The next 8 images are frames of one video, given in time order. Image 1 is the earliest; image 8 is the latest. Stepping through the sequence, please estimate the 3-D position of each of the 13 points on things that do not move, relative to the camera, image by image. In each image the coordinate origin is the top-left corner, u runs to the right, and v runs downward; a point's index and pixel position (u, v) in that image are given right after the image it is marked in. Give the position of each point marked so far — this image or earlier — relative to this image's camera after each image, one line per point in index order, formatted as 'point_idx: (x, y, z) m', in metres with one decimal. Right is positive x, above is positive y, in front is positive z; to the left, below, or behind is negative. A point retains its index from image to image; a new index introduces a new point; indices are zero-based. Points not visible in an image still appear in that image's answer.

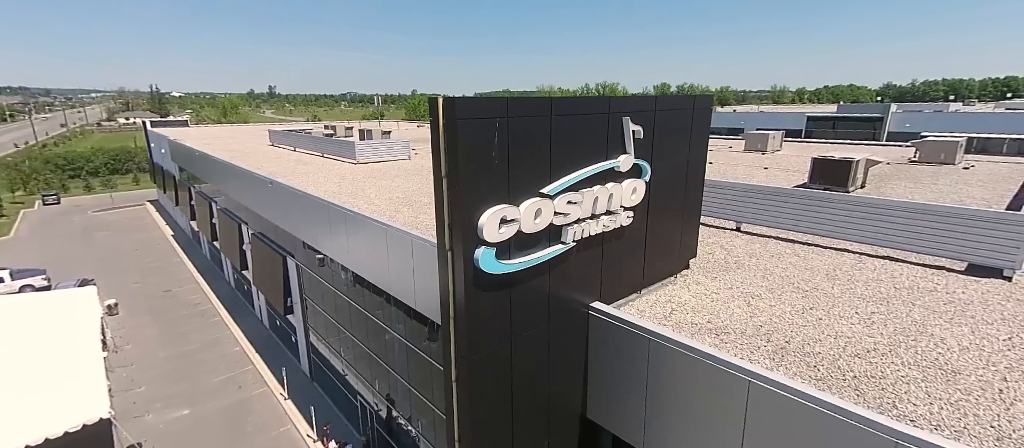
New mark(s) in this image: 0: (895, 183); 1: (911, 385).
0: (+11.1, +1.2, +13.6) m
1: (+3.7, -1.5, +4.4) m
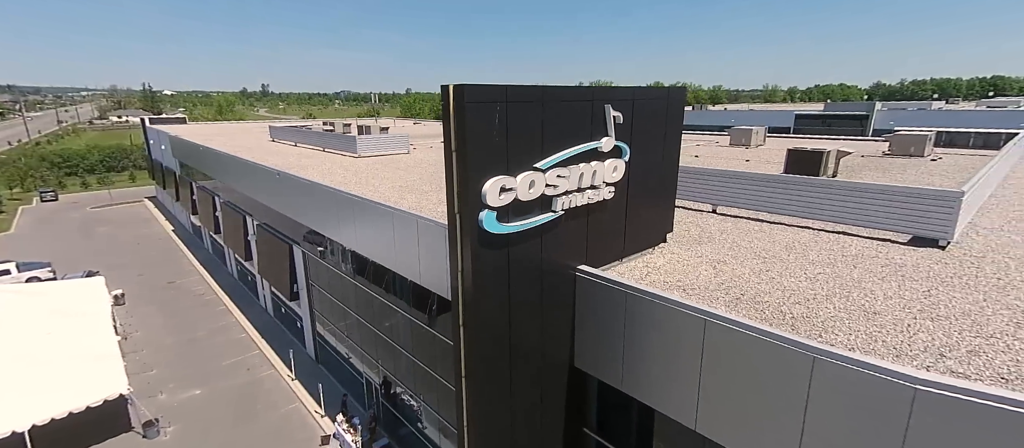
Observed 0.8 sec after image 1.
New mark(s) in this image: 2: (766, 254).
0: (+10.9, +1.6, +14.6) m
1: (+3.7, -1.1, +5.4) m
2: (+4.1, -0.5, +7.6) m
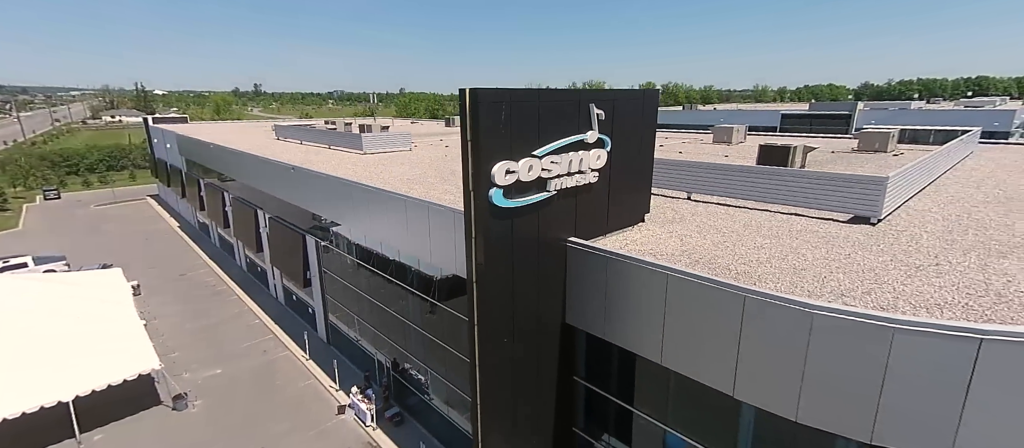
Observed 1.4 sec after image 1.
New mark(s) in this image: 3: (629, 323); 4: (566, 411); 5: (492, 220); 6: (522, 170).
0: (+10.8, +2.0, +16.2) m
1: (+3.7, -0.7, +6.8) m
2: (+4.1, -0.1, +9.1) m
3: (+1.9, -1.6, +7.5) m
4: (+1.1, -3.7, +9.4) m
5: (-0.3, 0.0, +7.1) m
6: (+0.2, +0.8, +7.3) m
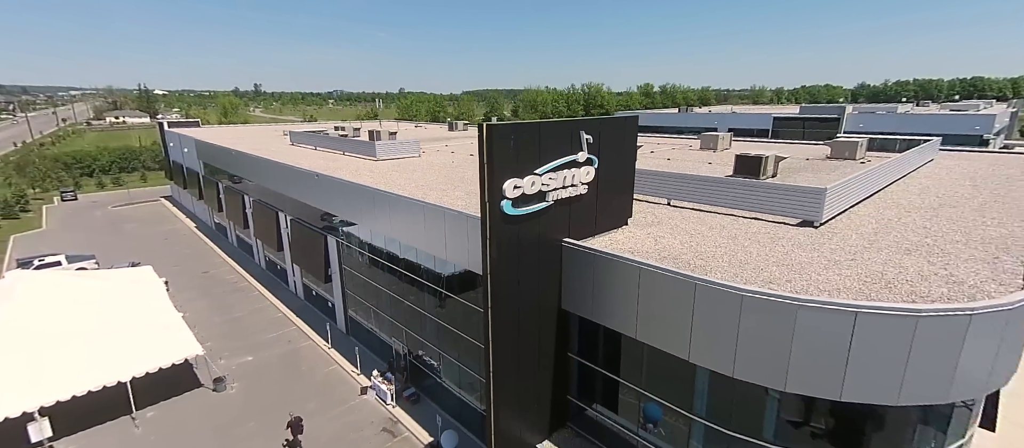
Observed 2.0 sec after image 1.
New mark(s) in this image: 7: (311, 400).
0: (+11.0, +1.9, +18.1) m
1: (+3.9, -0.8, +8.7) m
2: (+4.2, -0.2, +11.0) m
3: (+2.0, -1.6, +9.4) m
4: (+1.2, -3.8, +11.4) m
5: (-0.2, -0.1, +9.1) m
6: (+0.3, +0.8, +9.2) m
7: (-7.2, -6.3, +17.0) m
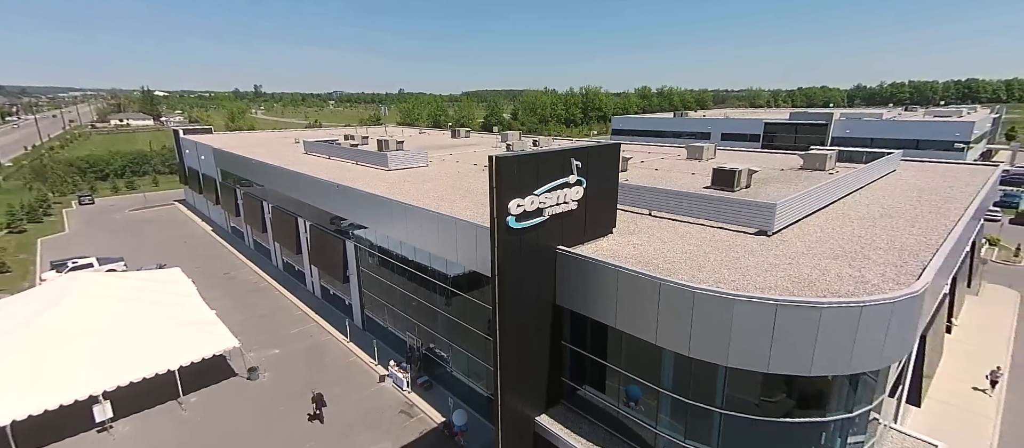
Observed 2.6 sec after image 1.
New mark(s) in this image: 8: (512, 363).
0: (+11.0, +1.7, +20.2) m
1: (+3.9, -1.1, +10.9) m
2: (+4.3, -0.4, +13.1) m
3: (+2.1, -1.9, +11.5) m
4: (+1.3, -4.1, +13.5) m
5: (-0.1, -0.3, +11.2) m
6: (+0.3, +0.5, +11.3) m
7: (-7.1, -6.6, +19.1) m
8: (0.0, -3.6, +12.2) m
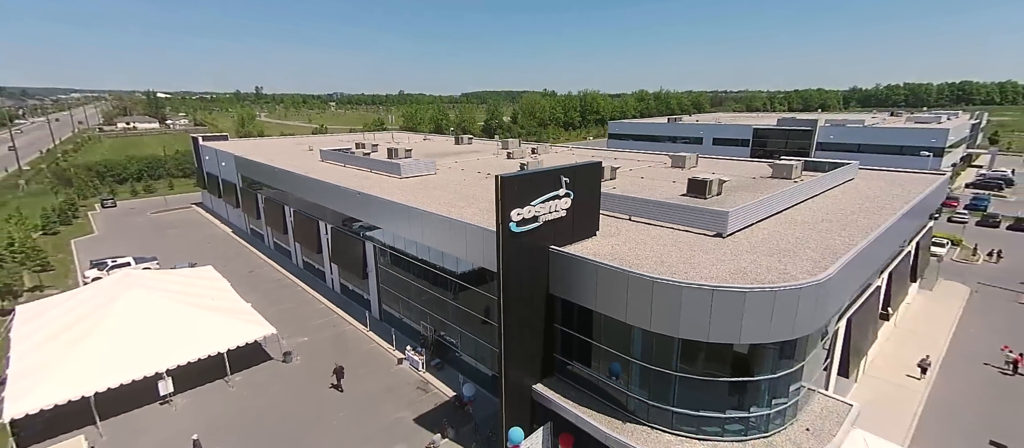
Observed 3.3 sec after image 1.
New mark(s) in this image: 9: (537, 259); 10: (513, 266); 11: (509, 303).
0: (+11.1, +1.5, +23.2) m
1: (+4.0, -1.2, +13.8) m
2: (+4.3, -0.6, +16.1) m
3: (+2.1, -2.0, +14.5) m
4: (+1.3, -4.2, +16.4) m
5: (-0.1, -0.4, +14.1) m
6: (+0.4, +0.4, +14.2) m
7: (-7.1, -6.8, +22.0) m
8: (0.0, -3.7, +15.1) m
9: (+0.8, -1.2, +15.1) m
10: (0.0, -1.3, +14.4) m
11: (-0.1, -2.5, +14.6) m
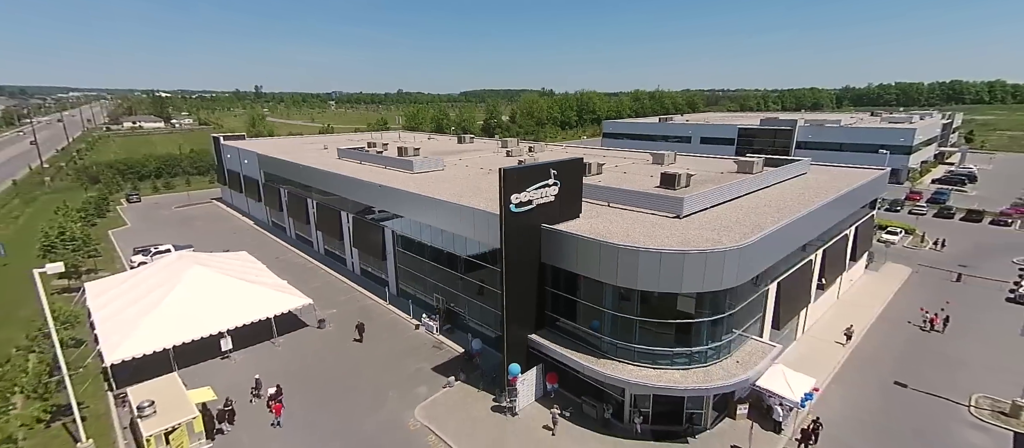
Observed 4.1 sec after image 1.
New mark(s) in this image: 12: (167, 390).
0: (+11.0, +2.3, +27.3) m
1: (+4.0, -0.5, +17.9) m
2: (+4.3, +0.1, +20.2) m
3: (+2.1, -1.3, +18.6) m
4: (+1.3, -3.5, +20.5) m
5: (-0.1, +0.2, +18.2) m
6: (+0.4, +1.0, +18.3) m
7: (-7.1, -6.0, +26.1) m
8: (0.0, -3.0, +19.2) m
9: (+0.8, -0.5, +19.3) m
10: (0.0, -0.6, +18.5) m
11: (-0.1, -1.8, +18.7) m
12: (-13.0, -6.3, +17.8) m
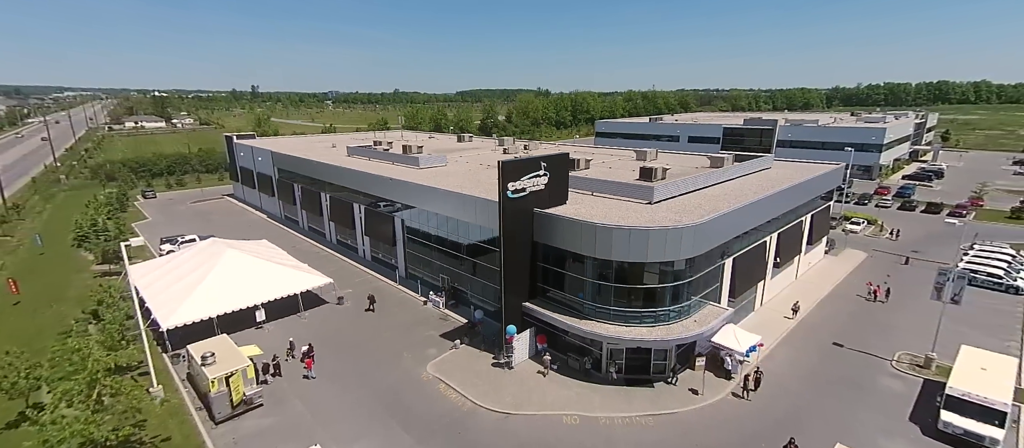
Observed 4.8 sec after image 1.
0: (+10.8, +3.0, +31.0) m
1: (+3.8, +0.3, +21.6) m
2: (+4.1, +0.9, +23.8) m
3: (+2.0, -0.6, +22.2) m
4: (+1.2, -2.7, +24.2) m
5: (-0.2, +1.0, +21.8) m
6: (+0.2, +1.8, +21.9) m
7: (-7.3, -5.3, +29.7) m
8: (-0.1, -2.3, +22.8) m
9: (+0.6, +0.3, +22.9) m
10: (-0.2, +0.1, +22.1) m
11: (-0.3, -1.0, +22.3) m
12: (-13.2, -5.5, +21.3) m
